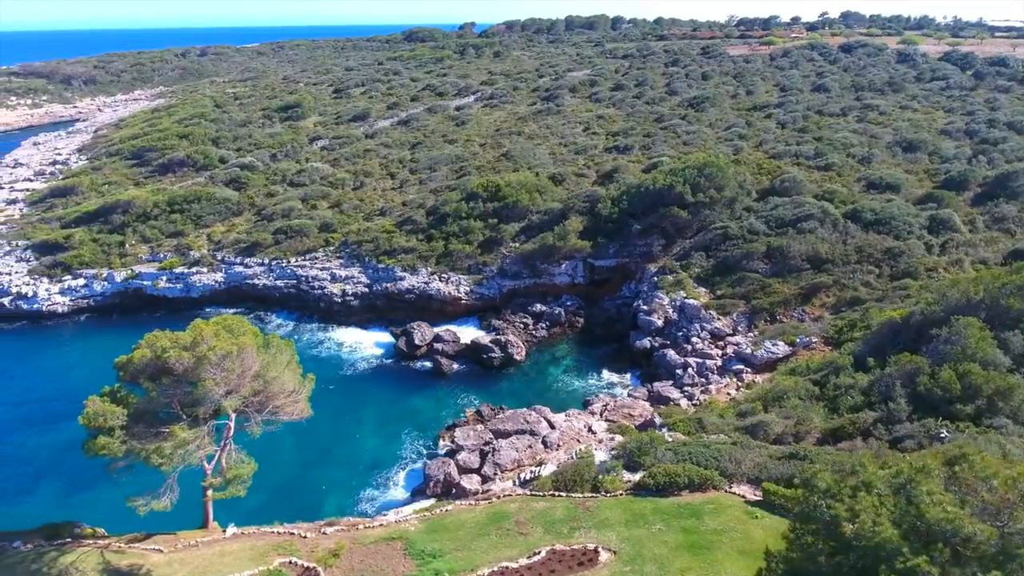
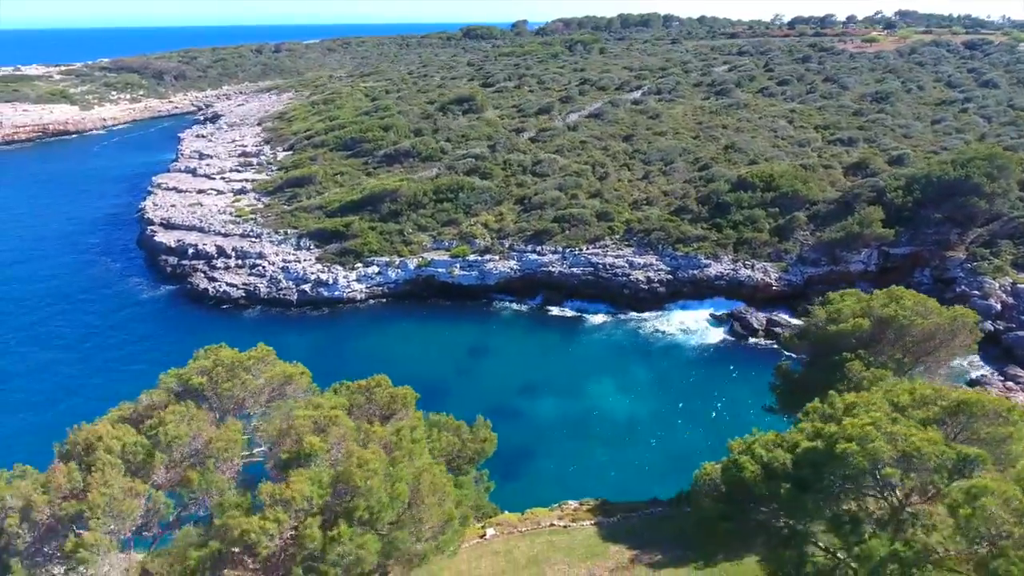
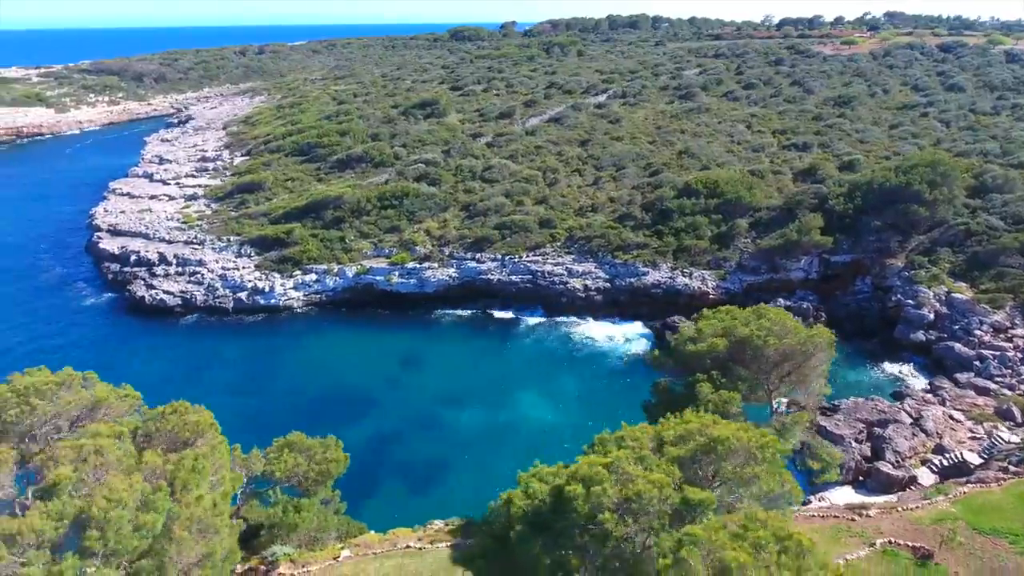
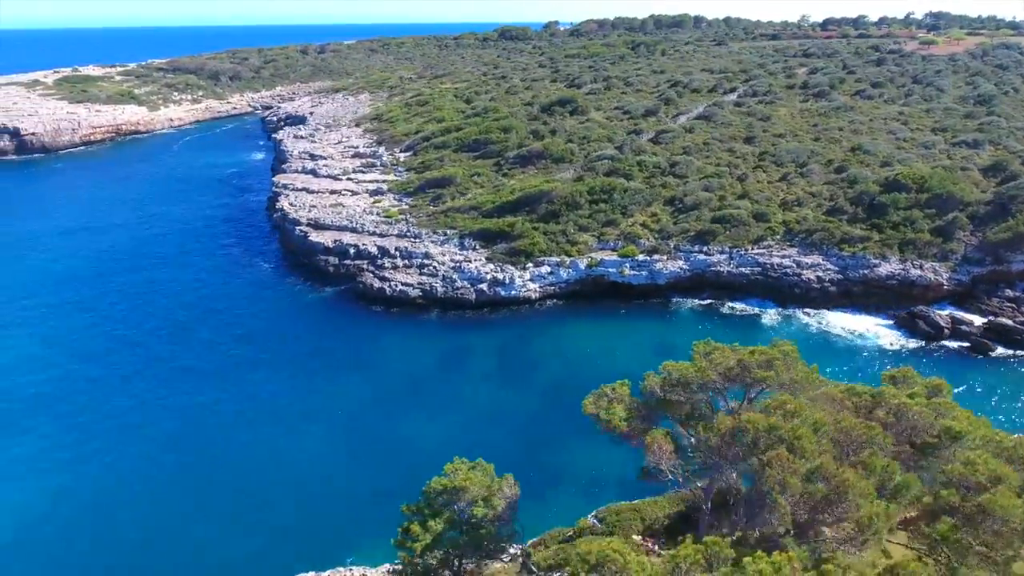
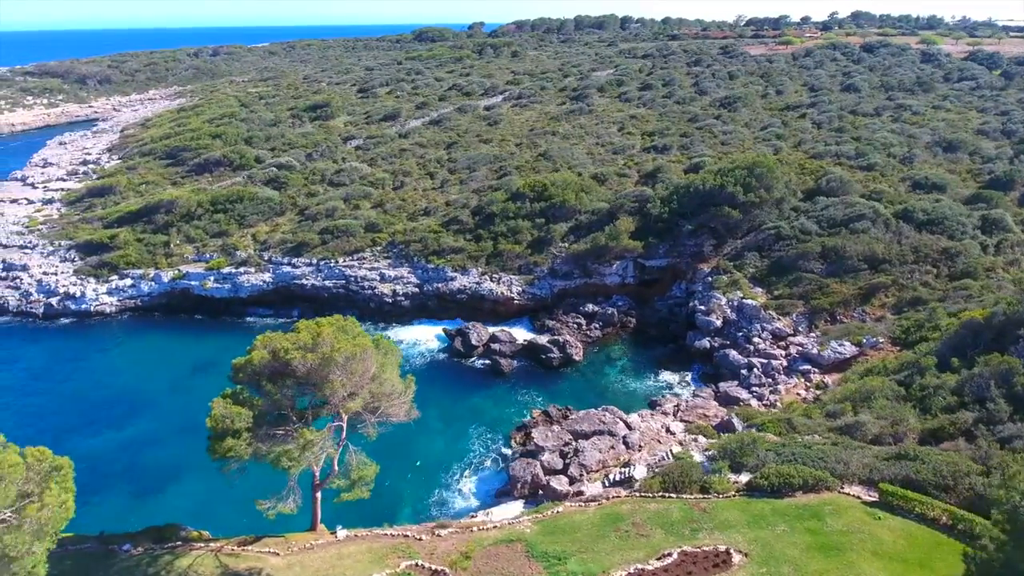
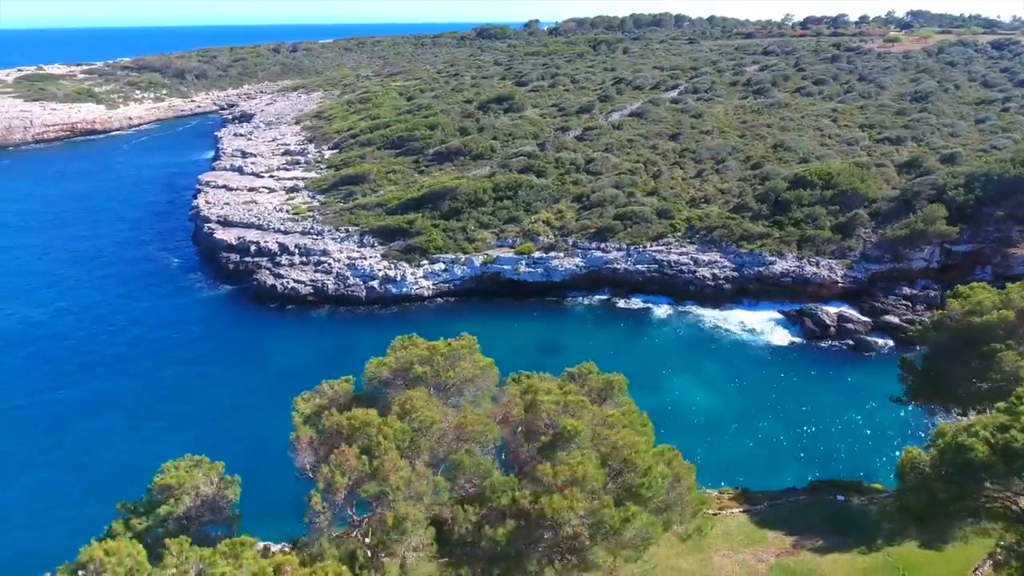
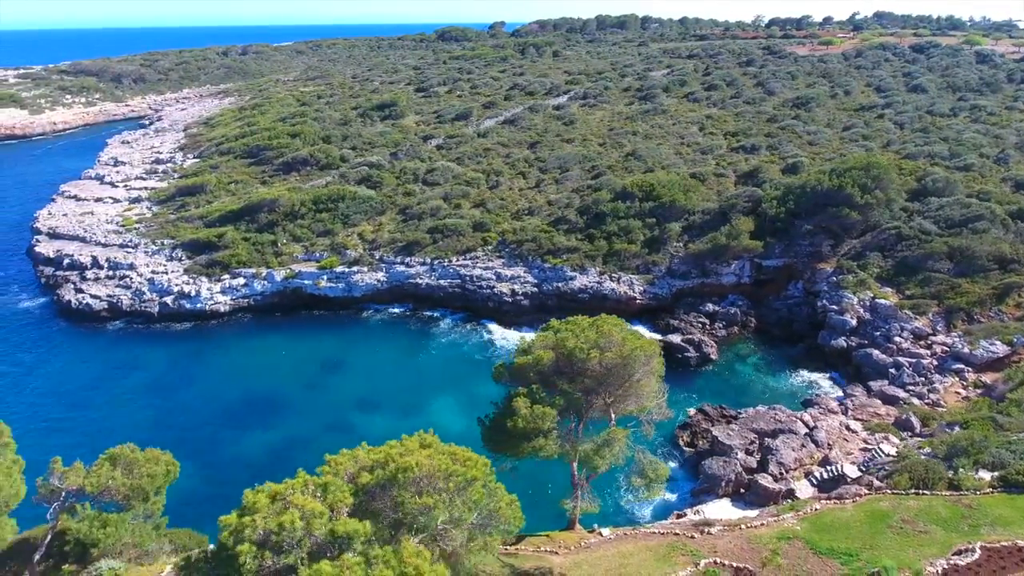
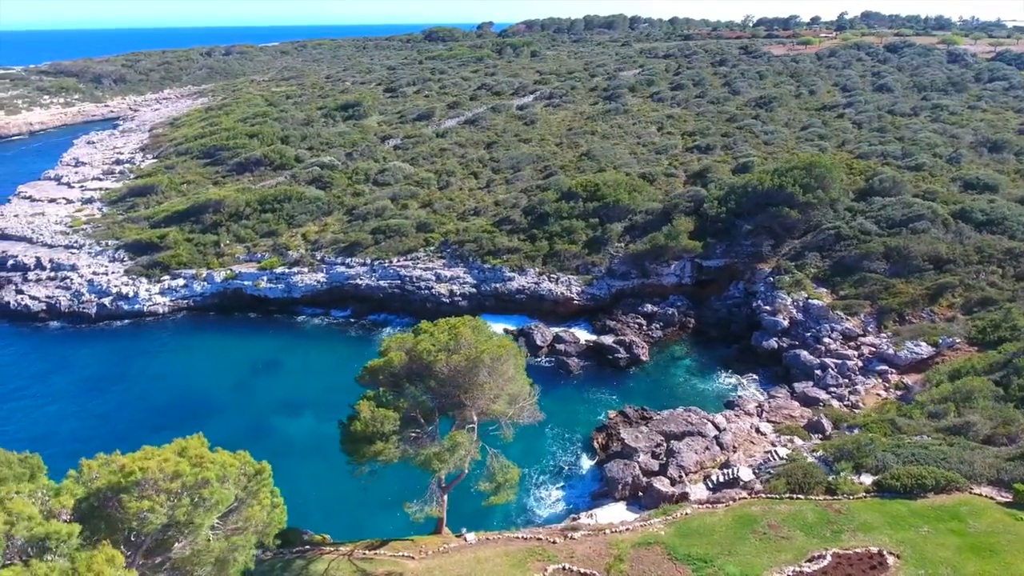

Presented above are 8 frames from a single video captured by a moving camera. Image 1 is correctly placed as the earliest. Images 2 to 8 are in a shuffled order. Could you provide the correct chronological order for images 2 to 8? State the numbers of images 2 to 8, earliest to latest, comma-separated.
5, 8, 7, 3, 2, 6, 4
